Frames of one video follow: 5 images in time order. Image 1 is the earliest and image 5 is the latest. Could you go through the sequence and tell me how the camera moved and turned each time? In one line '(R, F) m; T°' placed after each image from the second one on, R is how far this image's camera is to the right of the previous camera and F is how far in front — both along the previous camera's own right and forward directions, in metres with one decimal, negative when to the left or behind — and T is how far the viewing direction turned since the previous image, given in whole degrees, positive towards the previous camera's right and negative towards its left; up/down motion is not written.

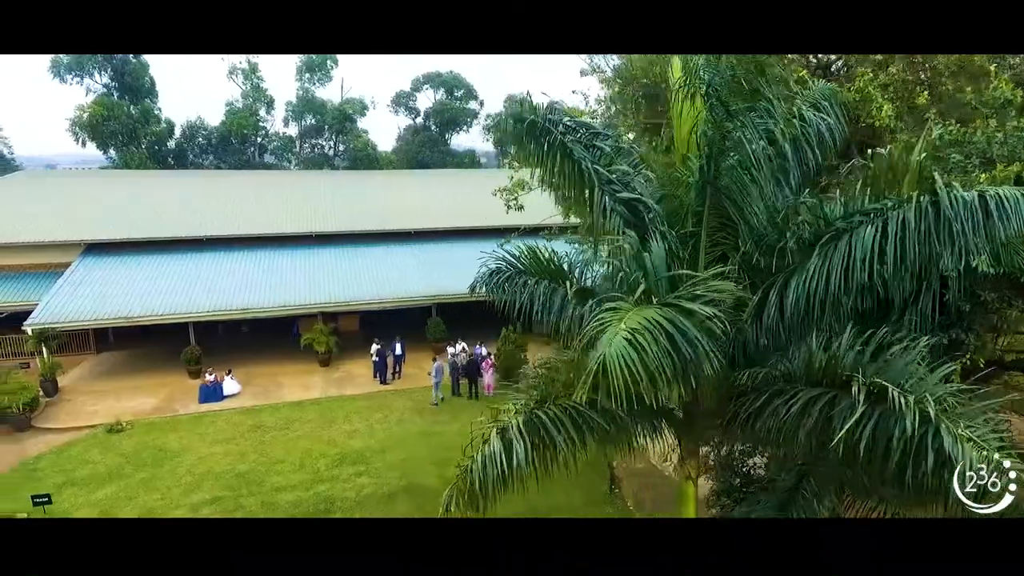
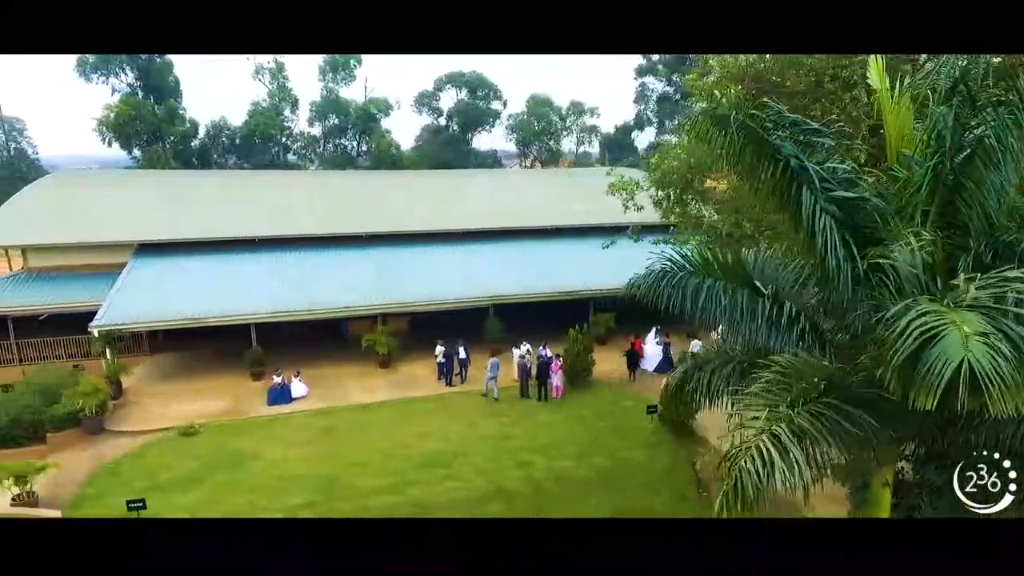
(-0.7, +0.1) m; 0°
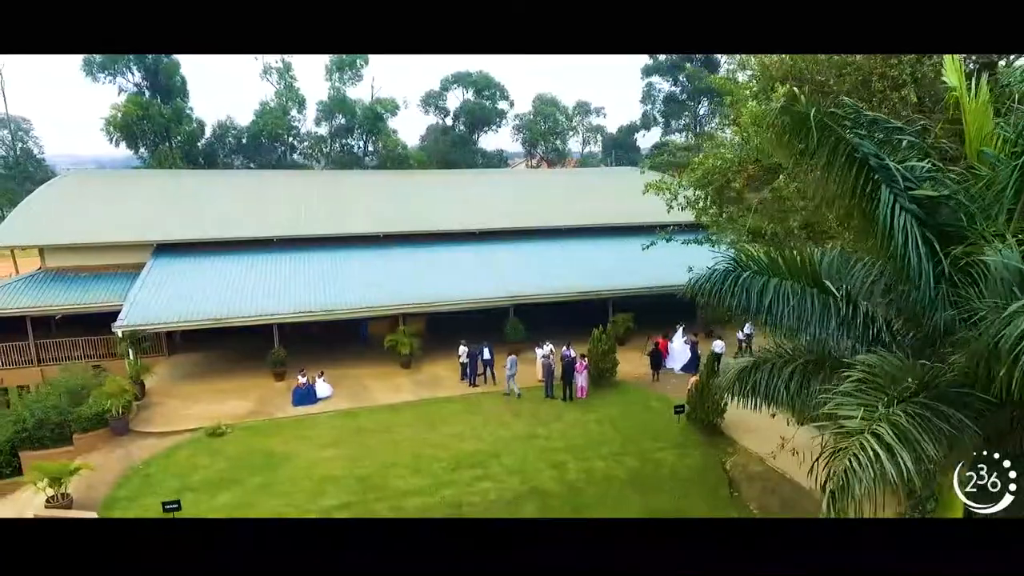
(-0.3, 0.0) m; 0°
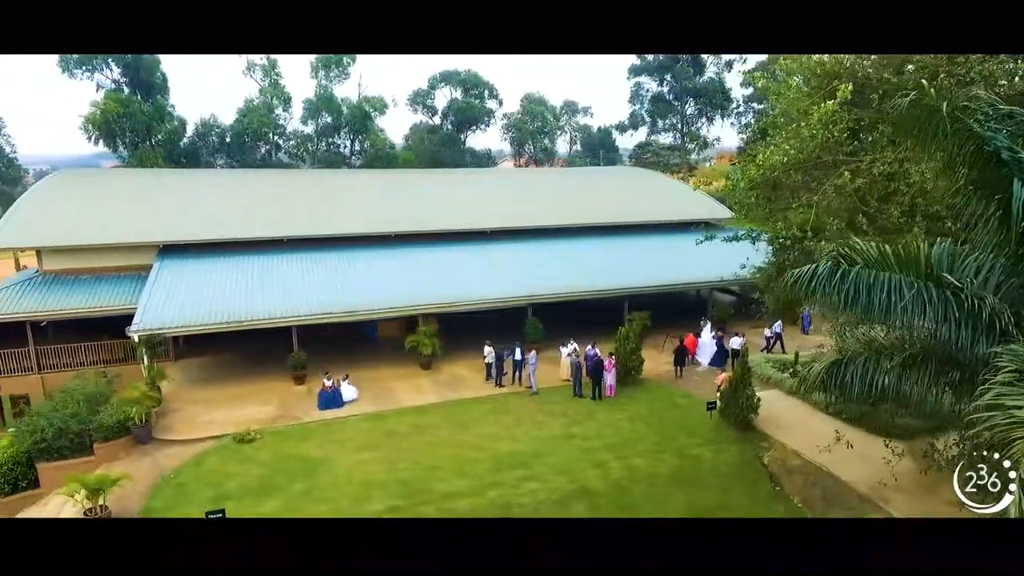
(-0.6, +0.1) m; +3°
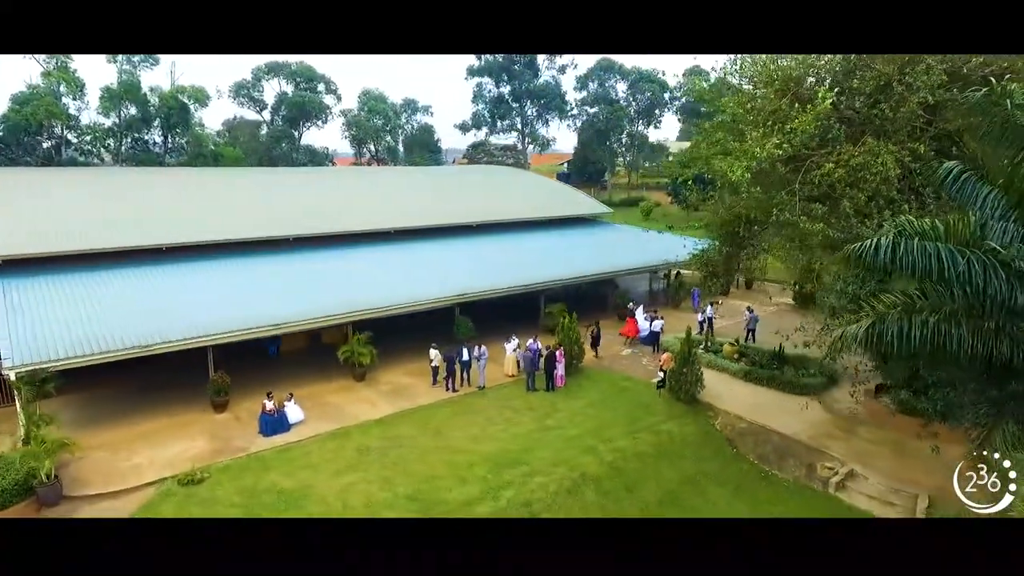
(-1.4, +0.3) m; +18°
